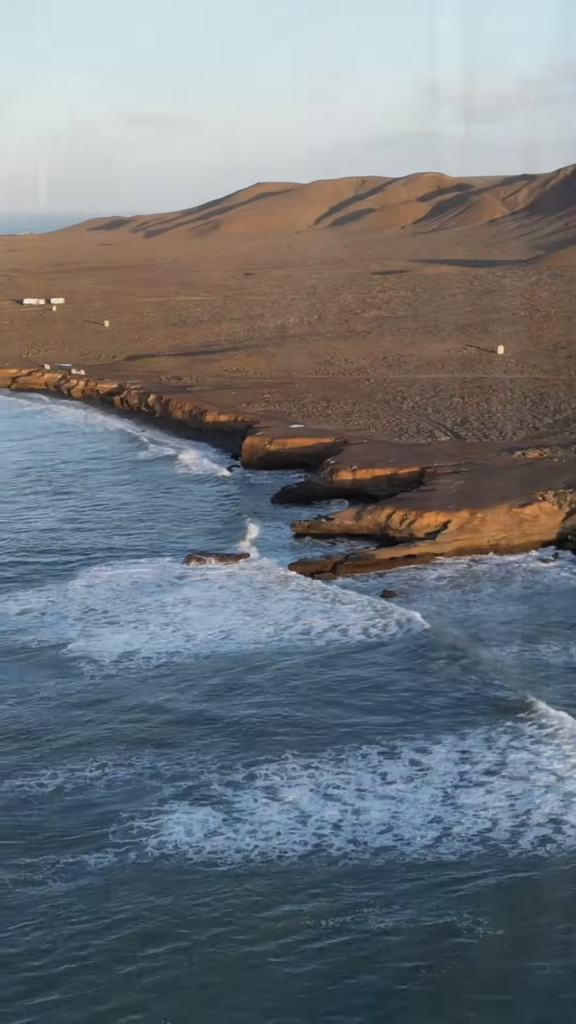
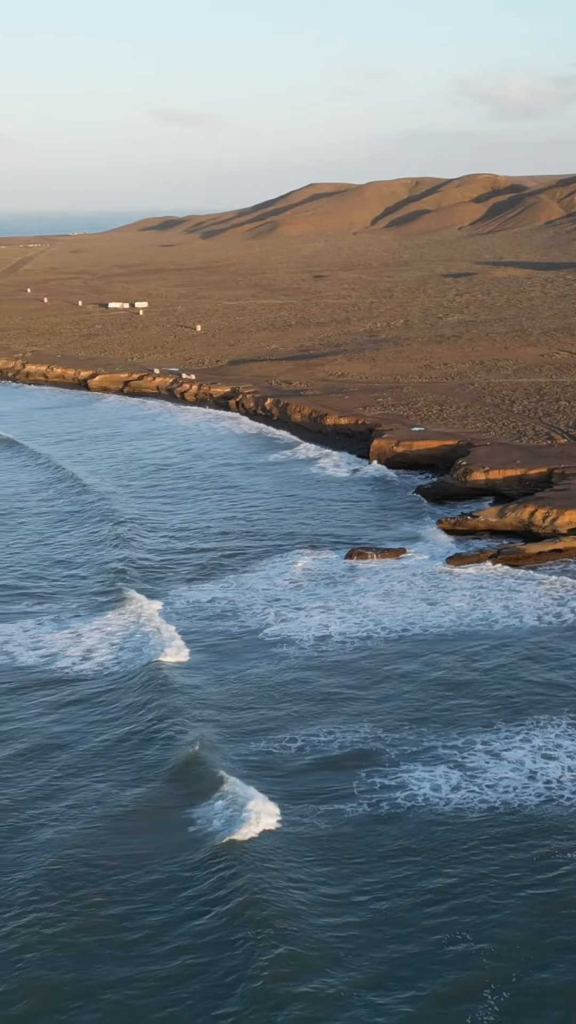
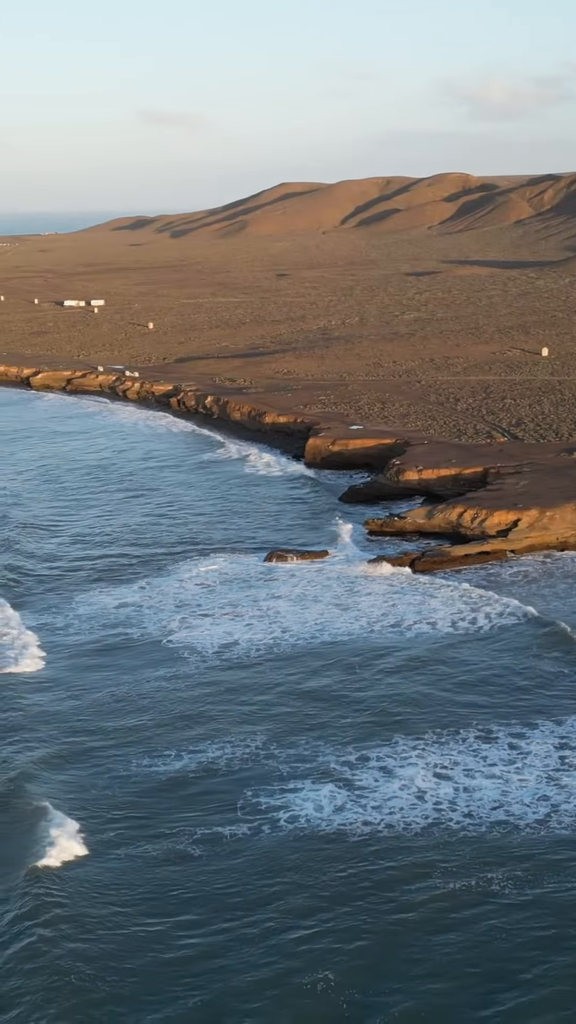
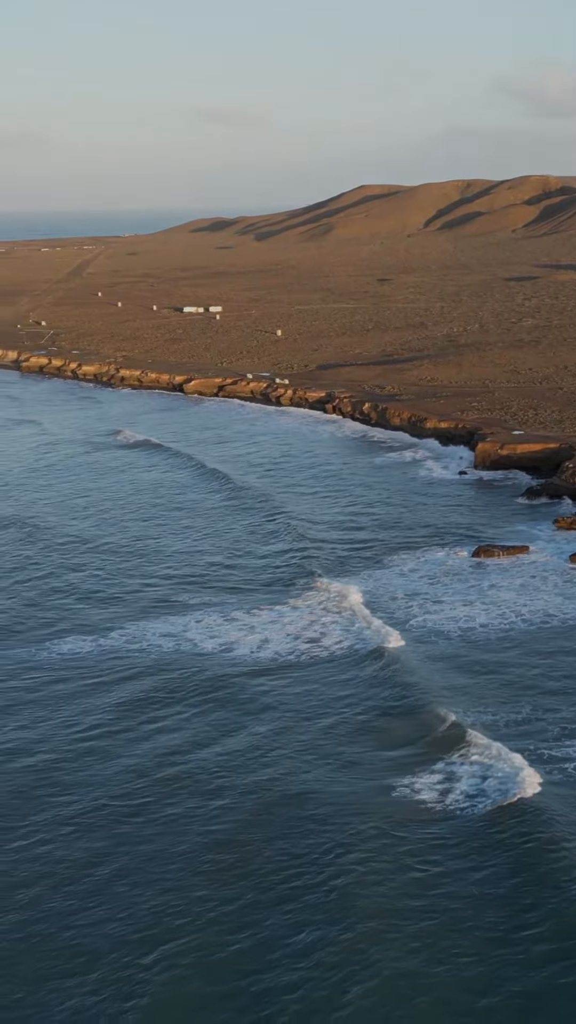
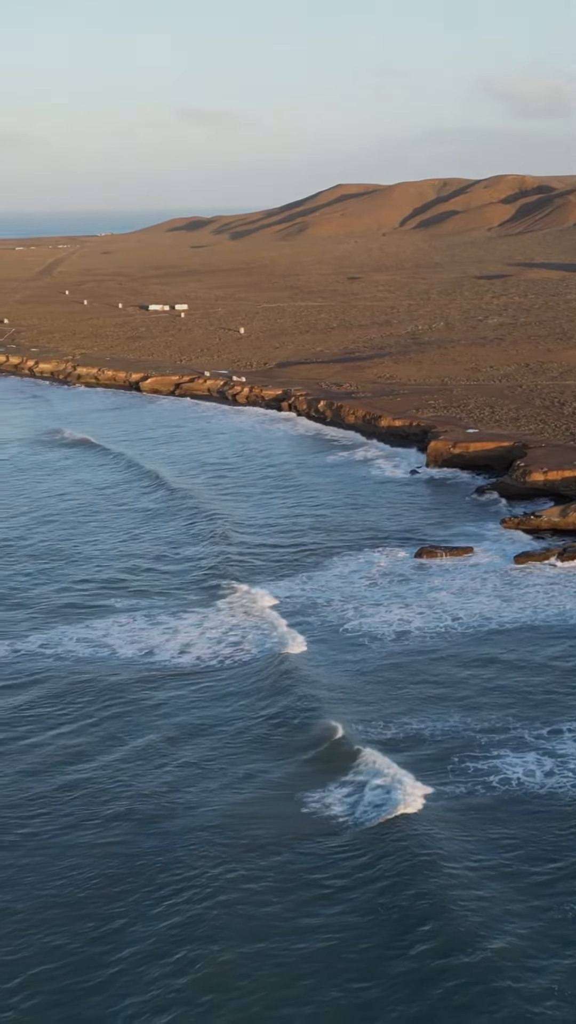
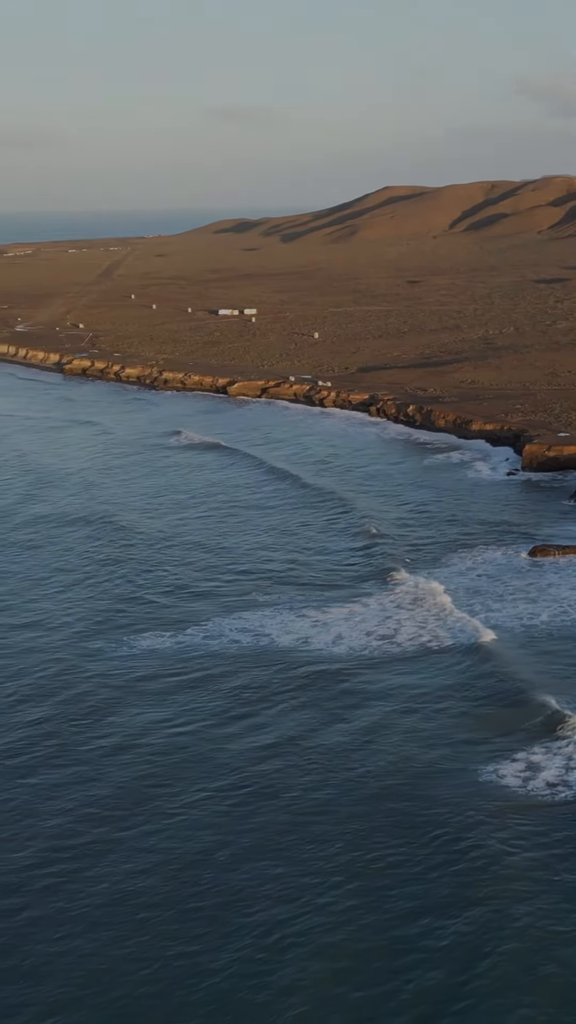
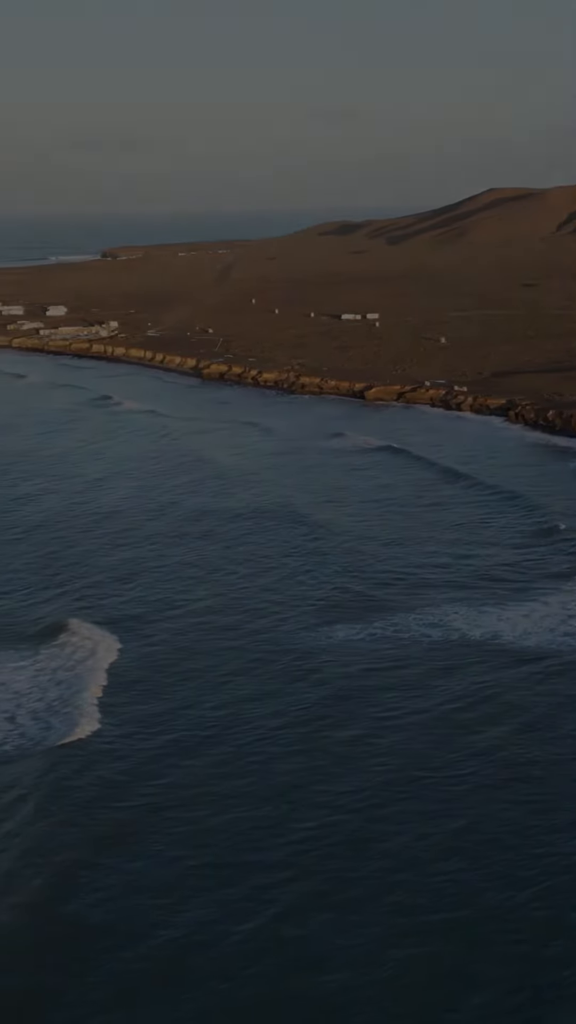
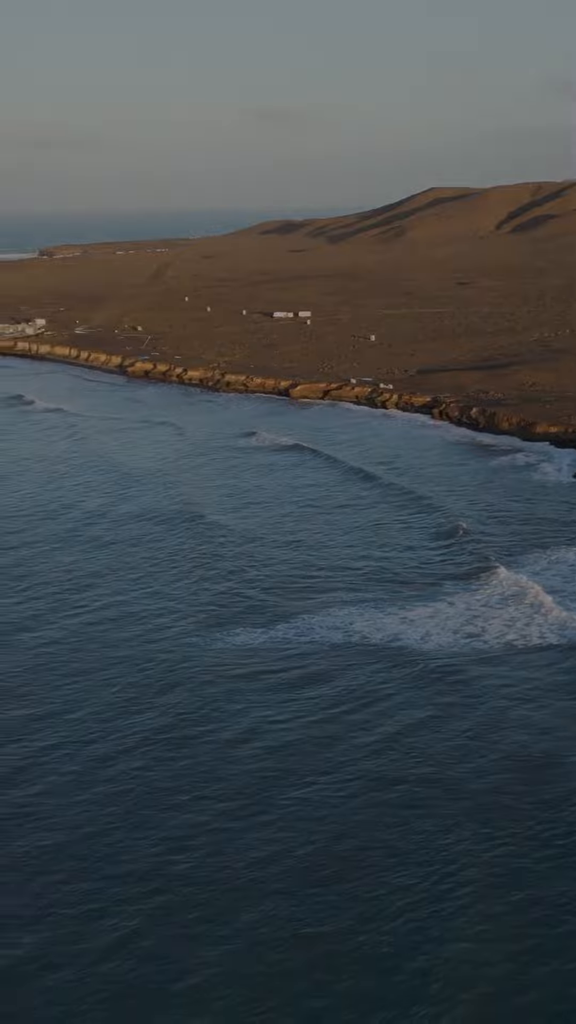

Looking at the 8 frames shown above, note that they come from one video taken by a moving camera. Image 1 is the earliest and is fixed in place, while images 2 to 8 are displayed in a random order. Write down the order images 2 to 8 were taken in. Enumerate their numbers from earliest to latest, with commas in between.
3, 2, 5, 4, 6, 8, 7
